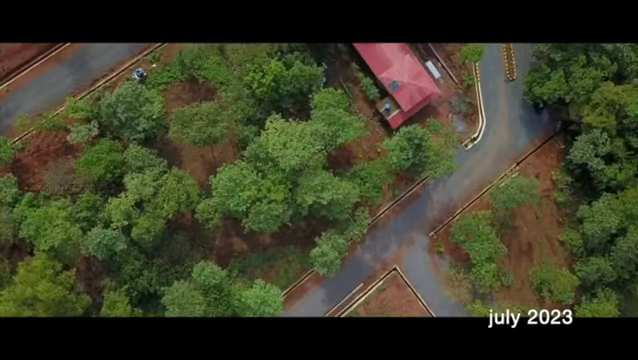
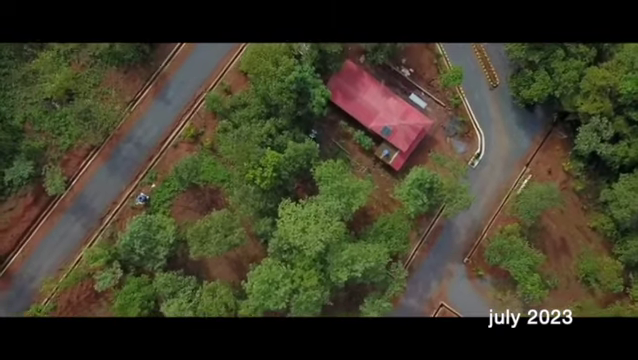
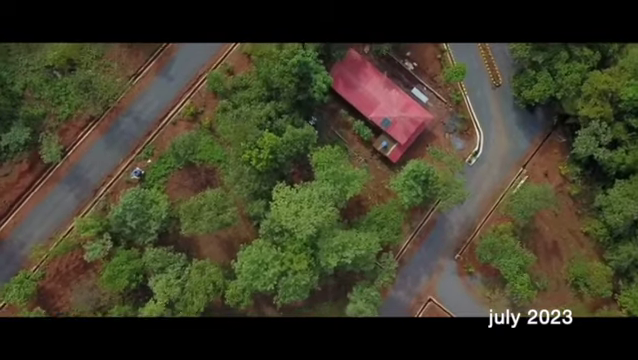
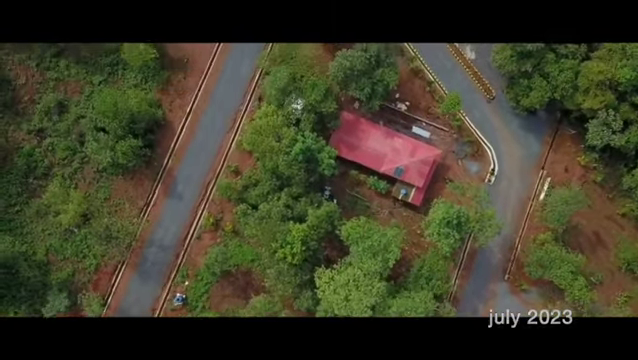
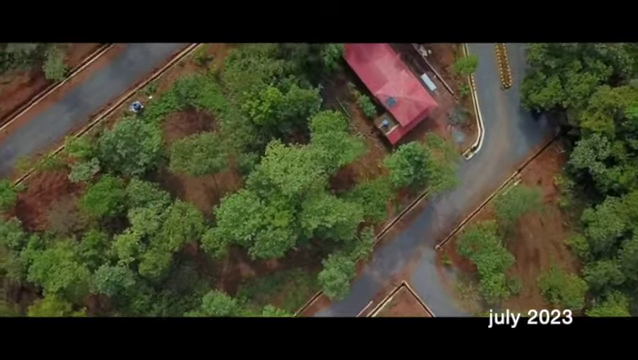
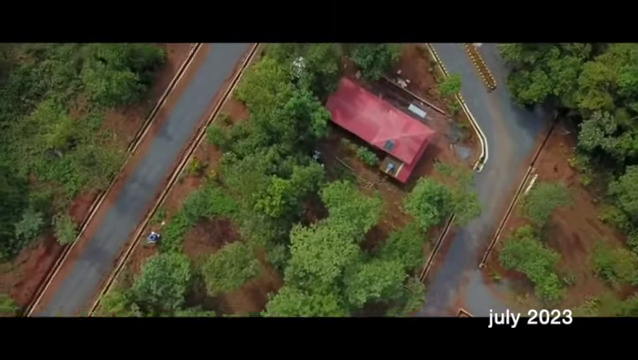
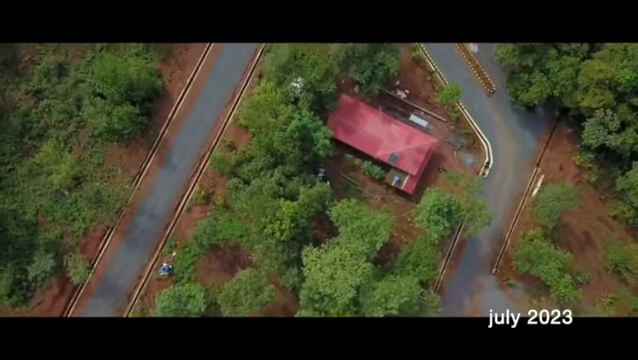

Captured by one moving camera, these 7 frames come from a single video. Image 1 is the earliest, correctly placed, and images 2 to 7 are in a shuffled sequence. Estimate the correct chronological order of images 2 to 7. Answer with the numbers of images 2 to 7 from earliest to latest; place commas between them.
5, 3, 2, 6, 7, 4
